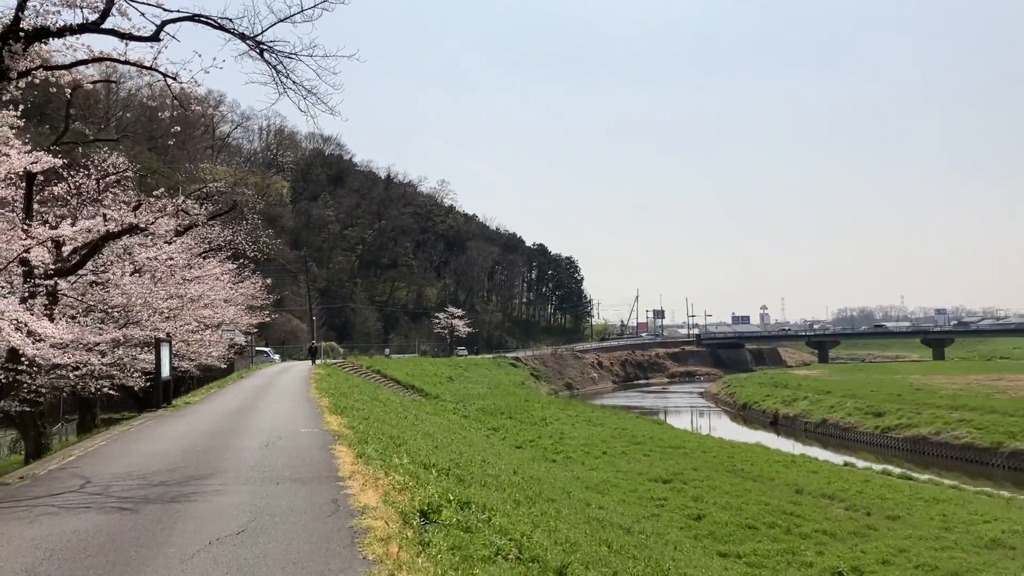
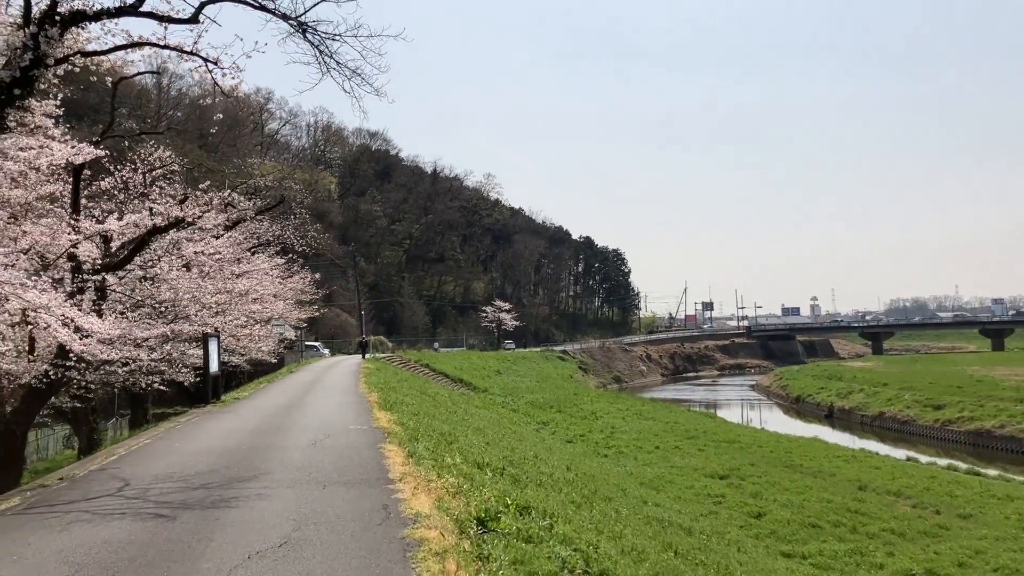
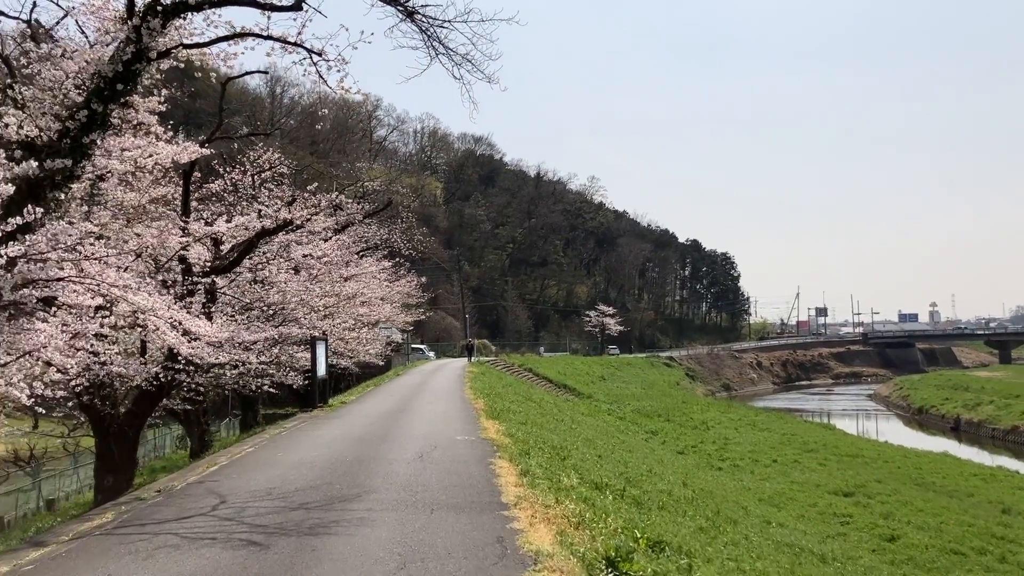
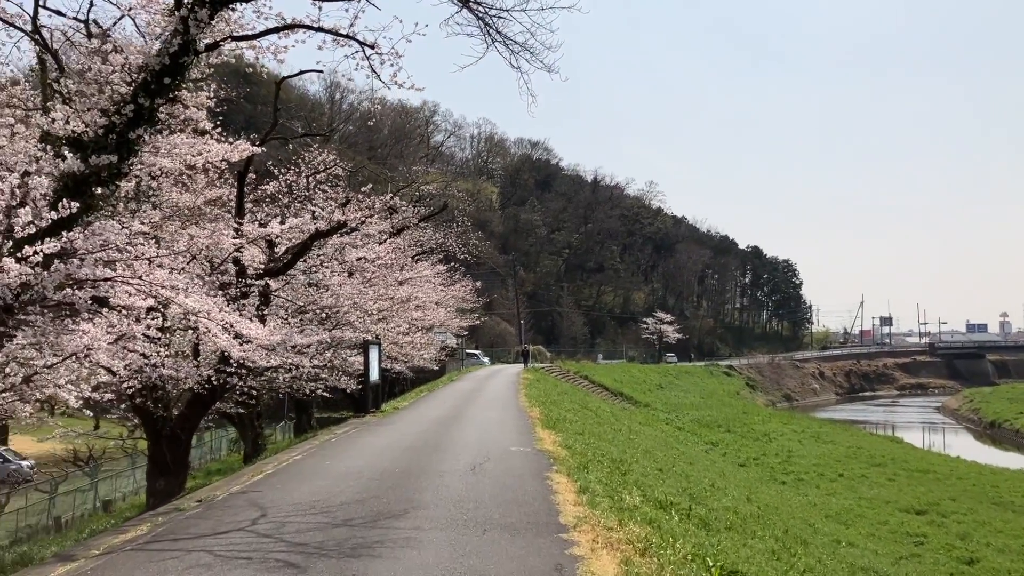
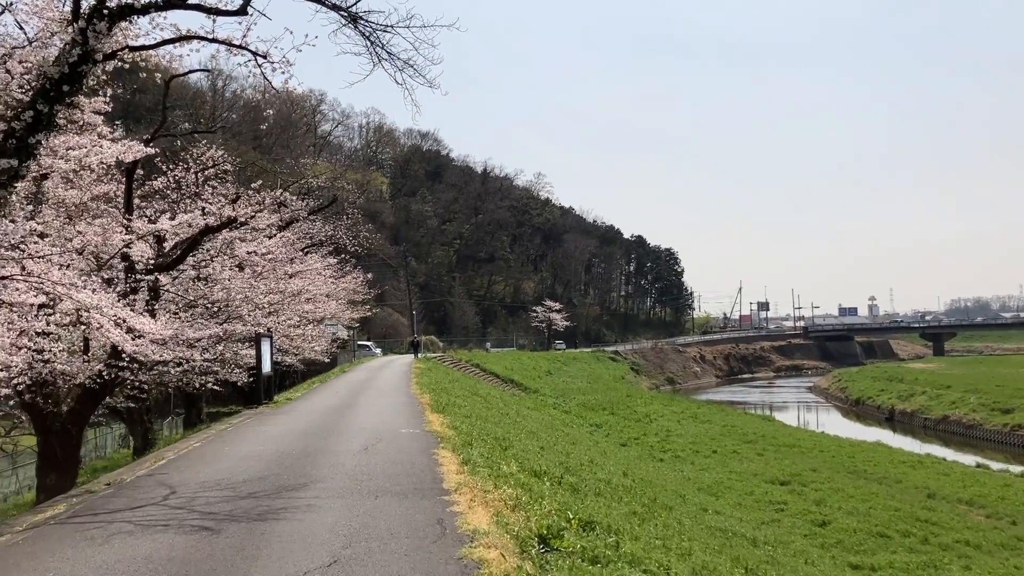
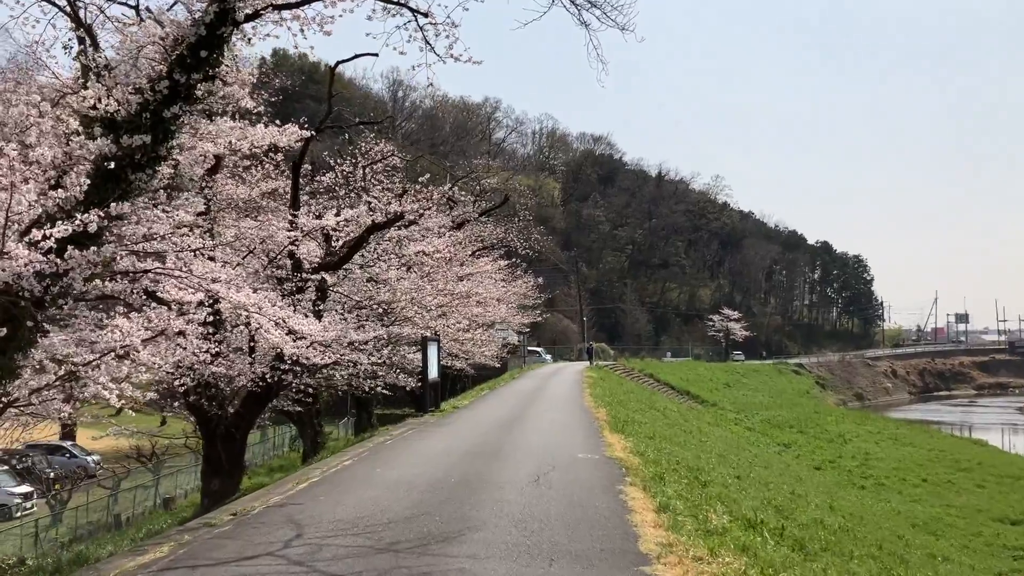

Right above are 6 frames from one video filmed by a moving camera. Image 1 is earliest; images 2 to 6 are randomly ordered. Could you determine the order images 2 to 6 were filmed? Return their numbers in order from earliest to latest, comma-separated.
2, 5, 3, 4, 6
